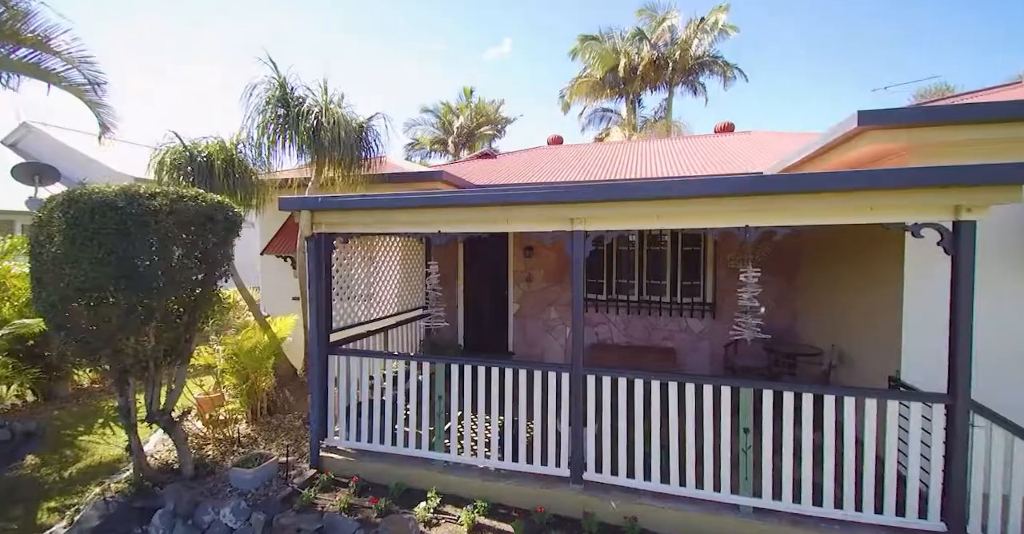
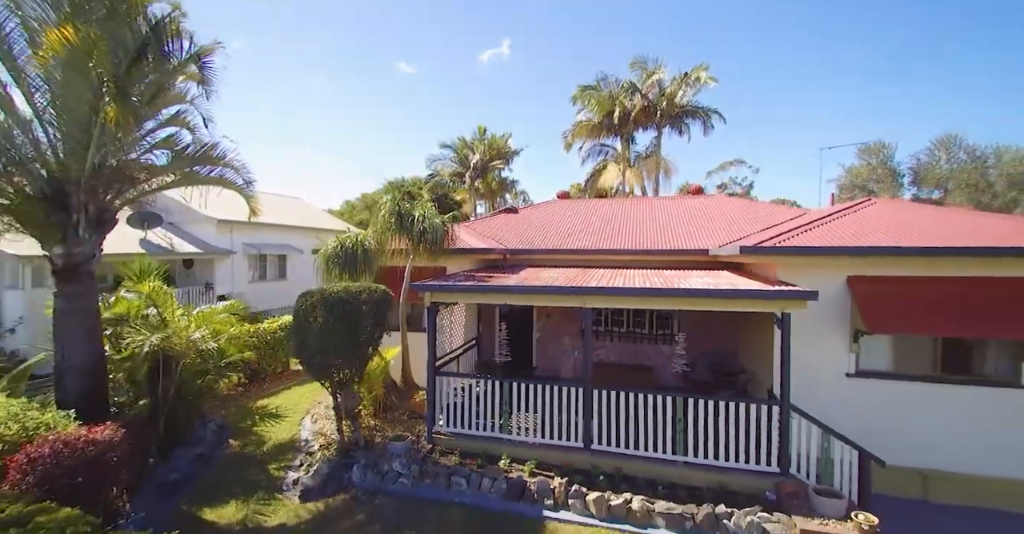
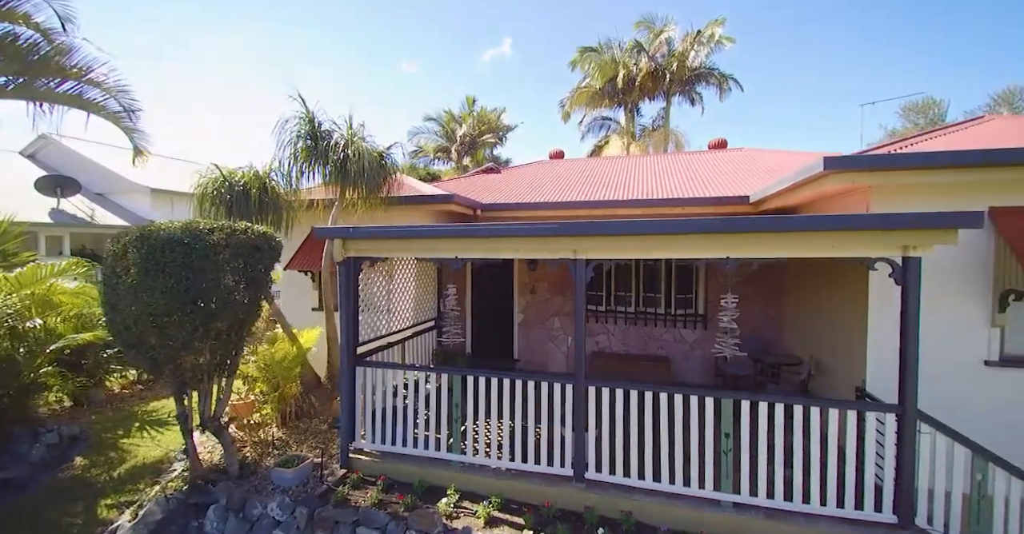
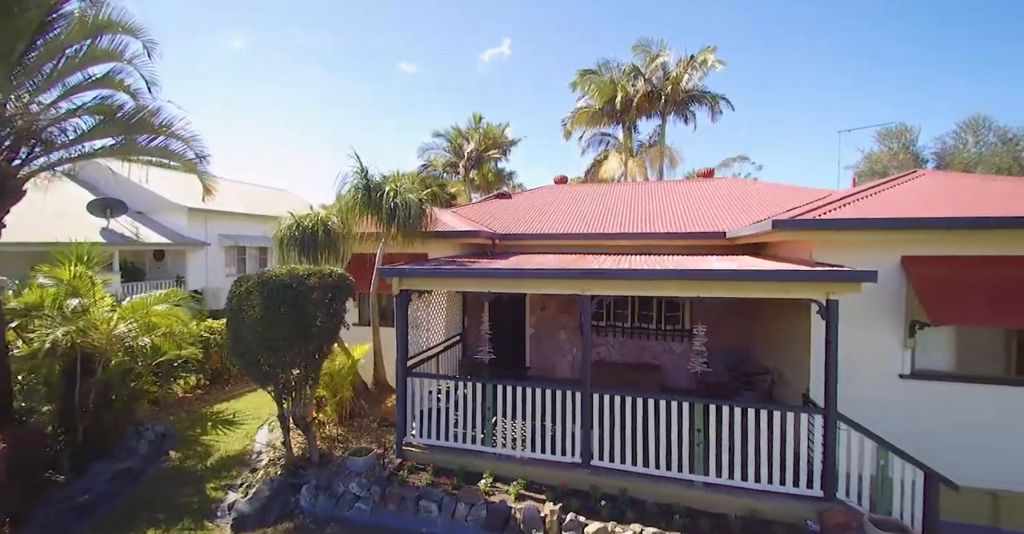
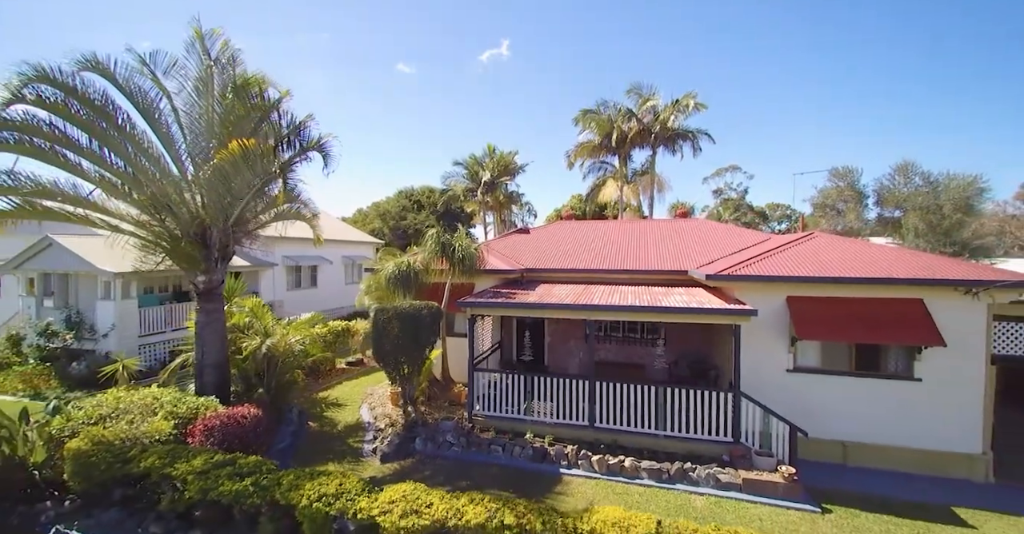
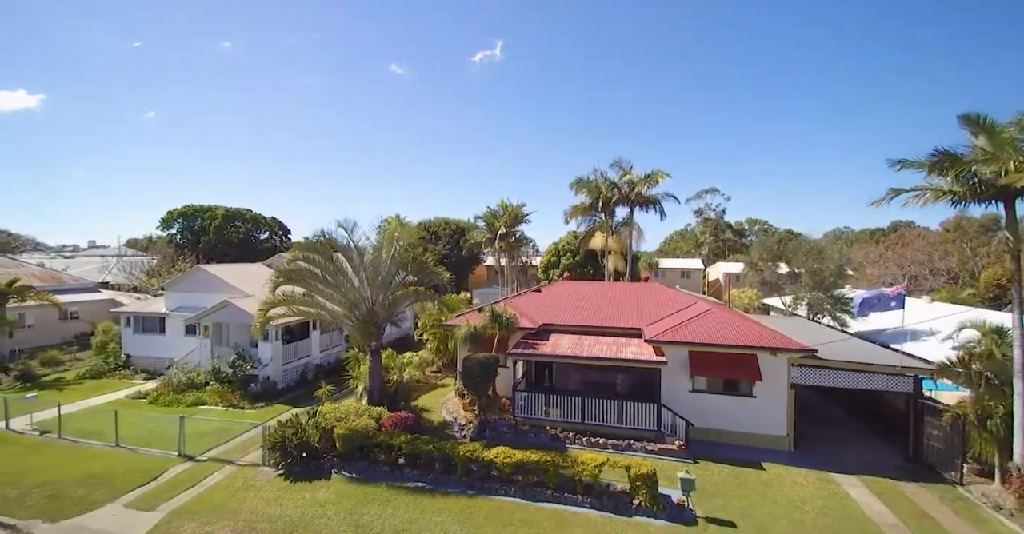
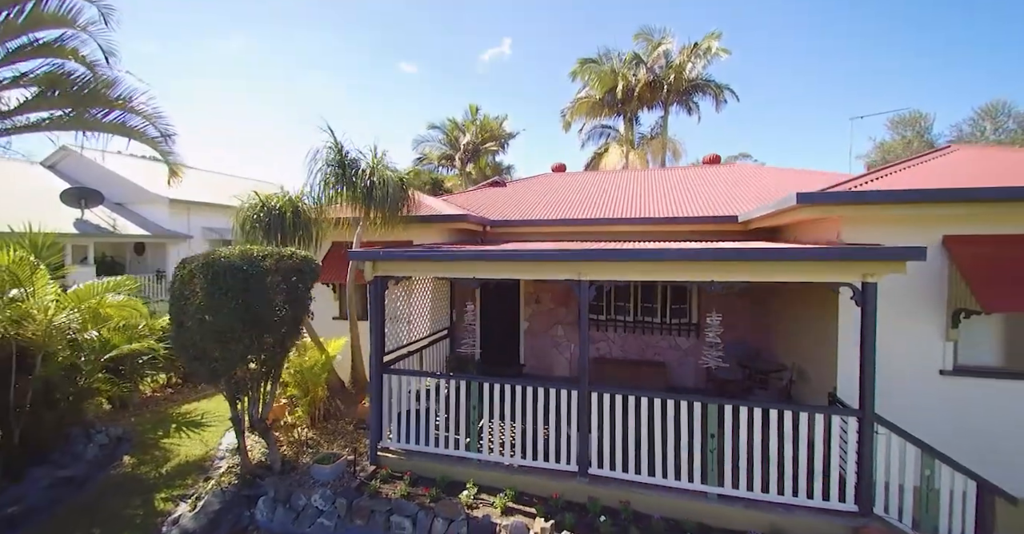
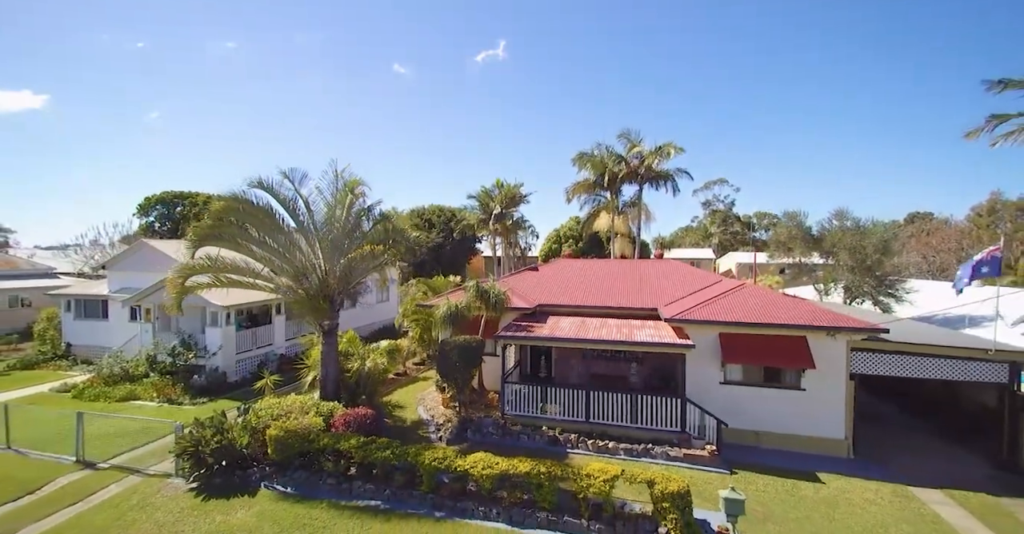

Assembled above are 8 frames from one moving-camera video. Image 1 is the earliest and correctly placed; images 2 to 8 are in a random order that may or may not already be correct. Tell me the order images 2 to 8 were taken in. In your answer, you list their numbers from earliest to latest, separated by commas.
3, 7, 4, 2, 5, 8, 6
